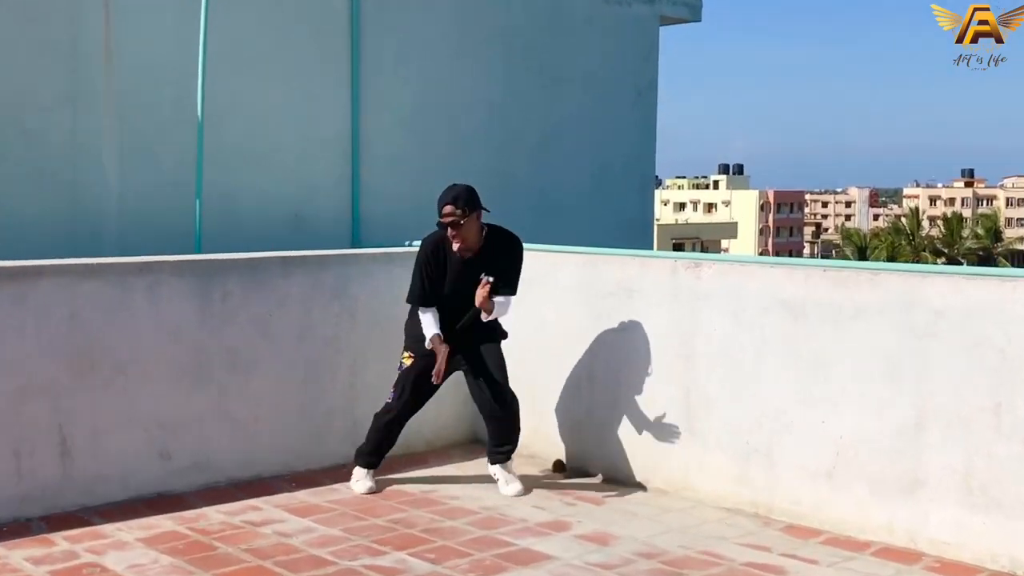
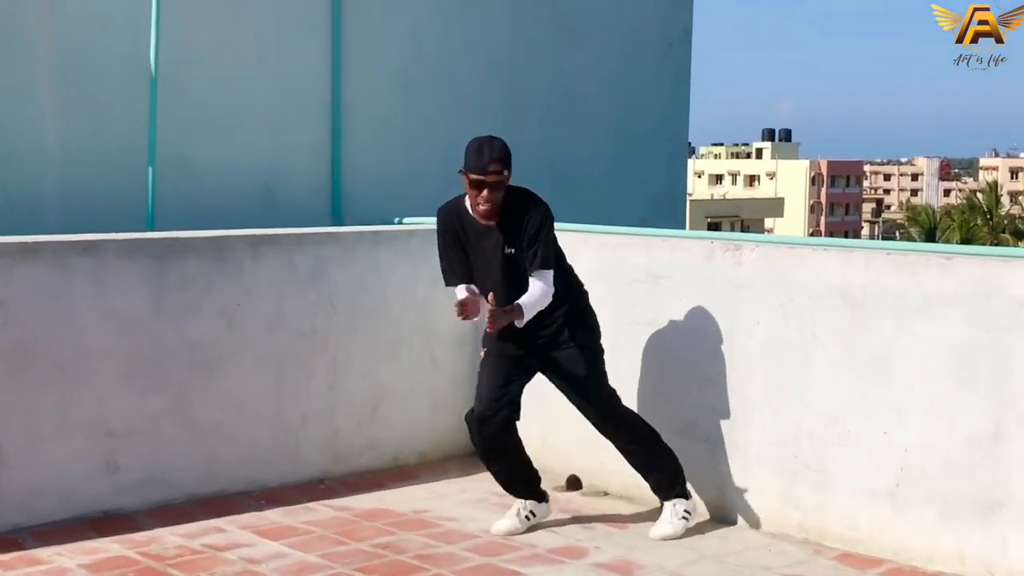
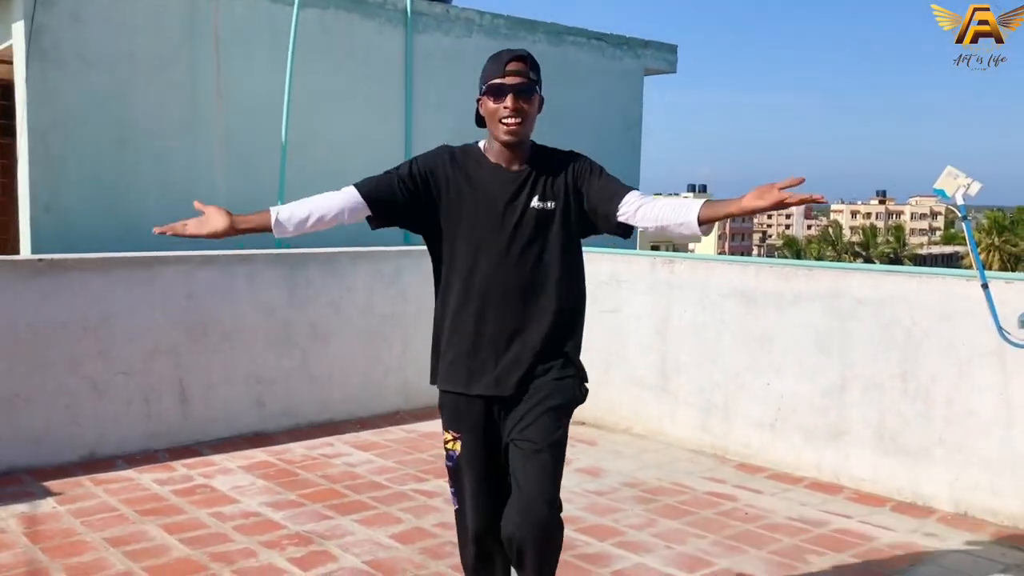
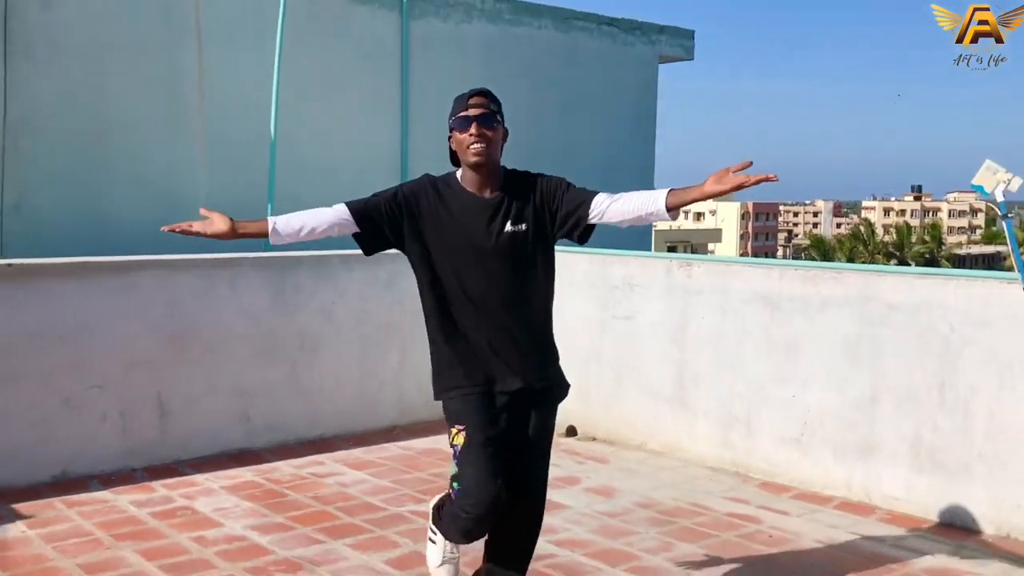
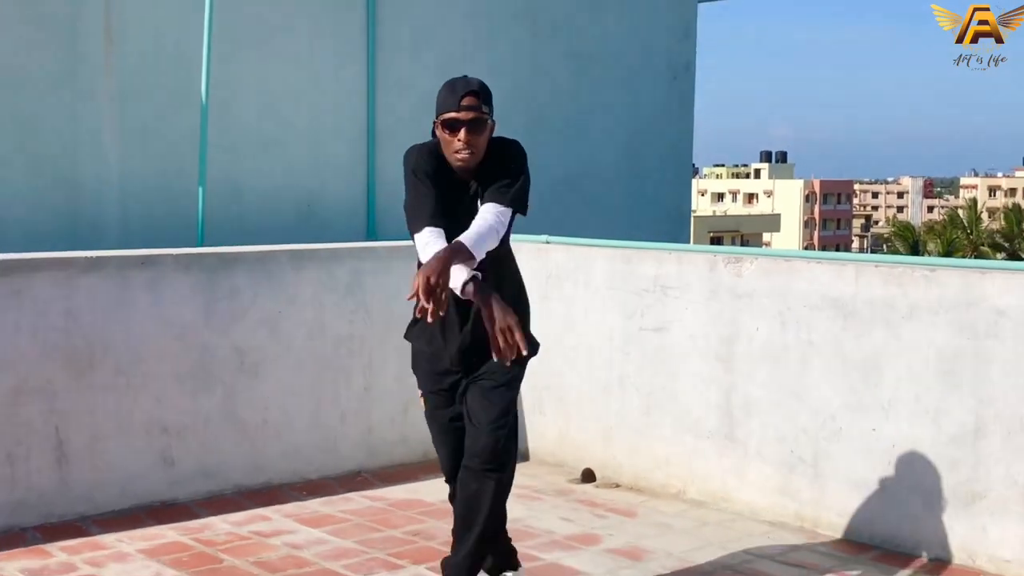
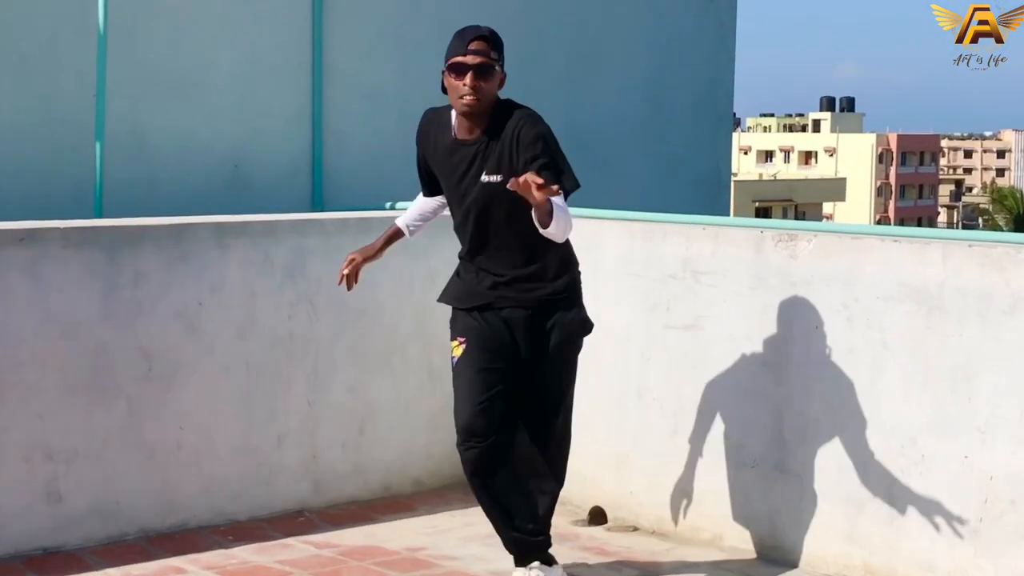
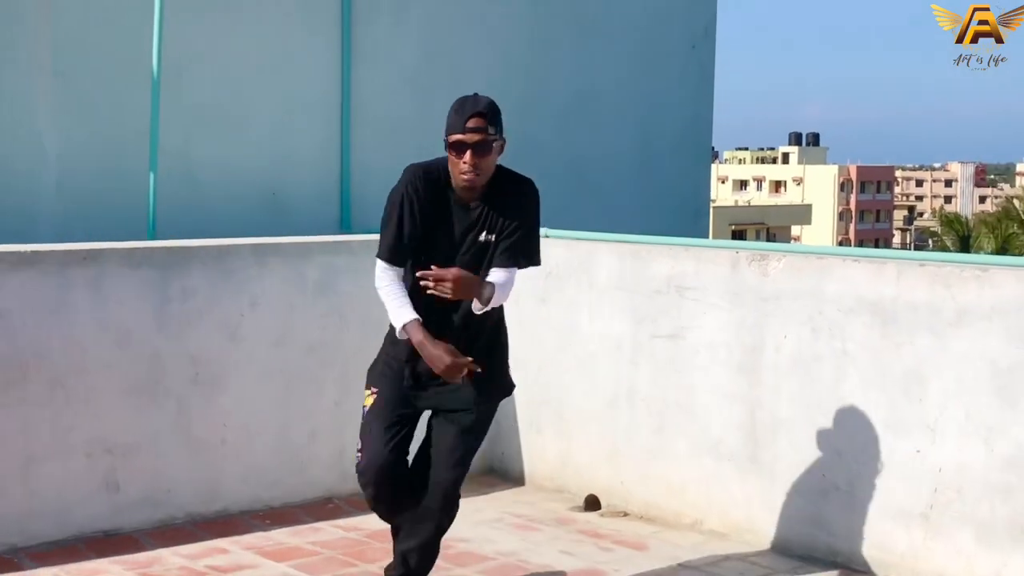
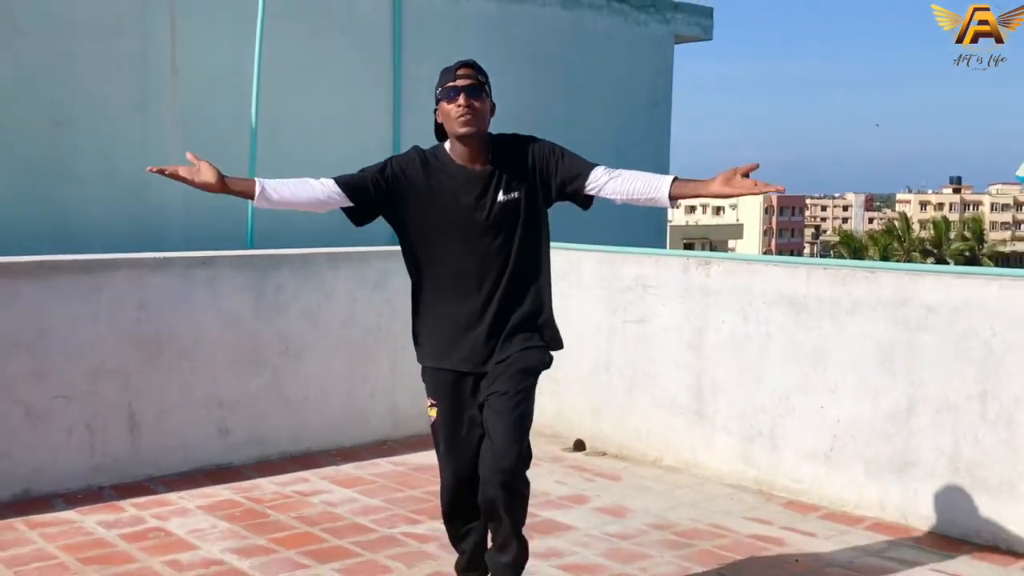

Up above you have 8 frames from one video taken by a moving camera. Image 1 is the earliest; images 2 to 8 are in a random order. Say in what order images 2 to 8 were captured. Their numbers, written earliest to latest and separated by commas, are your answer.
2, 6, 7, 5, 8, 4, 3
